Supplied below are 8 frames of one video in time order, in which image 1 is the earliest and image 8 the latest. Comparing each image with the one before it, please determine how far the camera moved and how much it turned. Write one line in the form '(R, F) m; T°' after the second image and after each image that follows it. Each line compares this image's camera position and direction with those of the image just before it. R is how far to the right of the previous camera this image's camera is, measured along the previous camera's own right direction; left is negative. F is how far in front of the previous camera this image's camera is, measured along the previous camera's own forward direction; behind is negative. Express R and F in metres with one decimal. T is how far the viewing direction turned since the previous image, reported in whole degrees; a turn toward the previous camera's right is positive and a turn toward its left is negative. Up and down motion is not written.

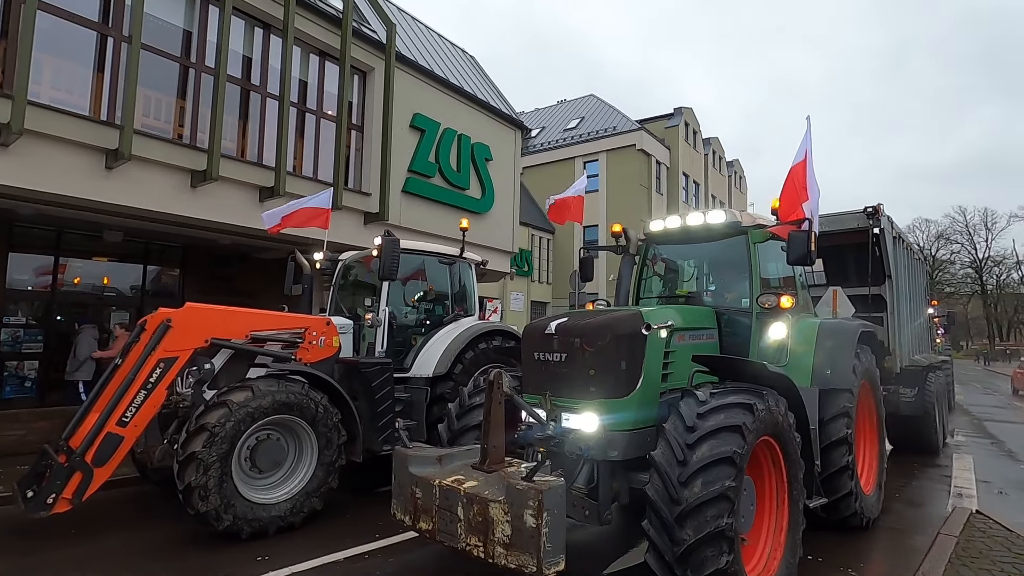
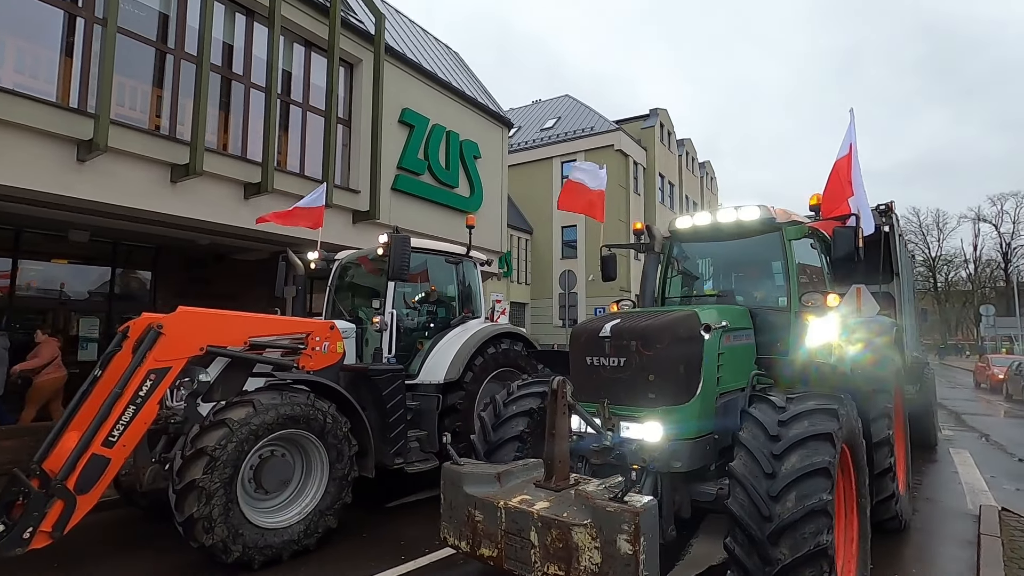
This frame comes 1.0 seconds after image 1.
(-0.5, +0.3) m; +3°
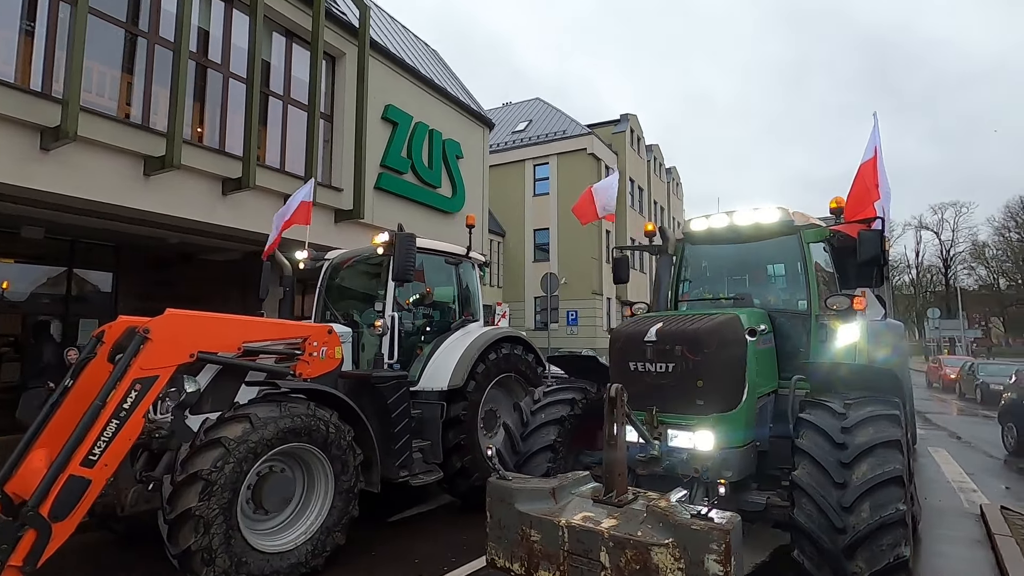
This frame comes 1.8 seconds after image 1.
(-0.4, +0.2) m; +4°
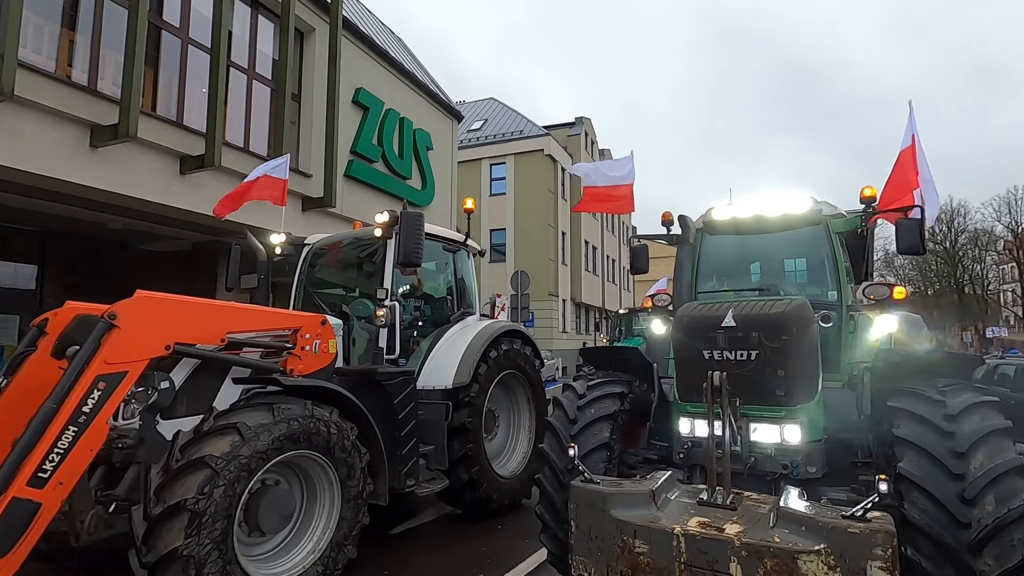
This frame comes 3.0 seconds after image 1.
(-0.6, +0.4) m; +6°
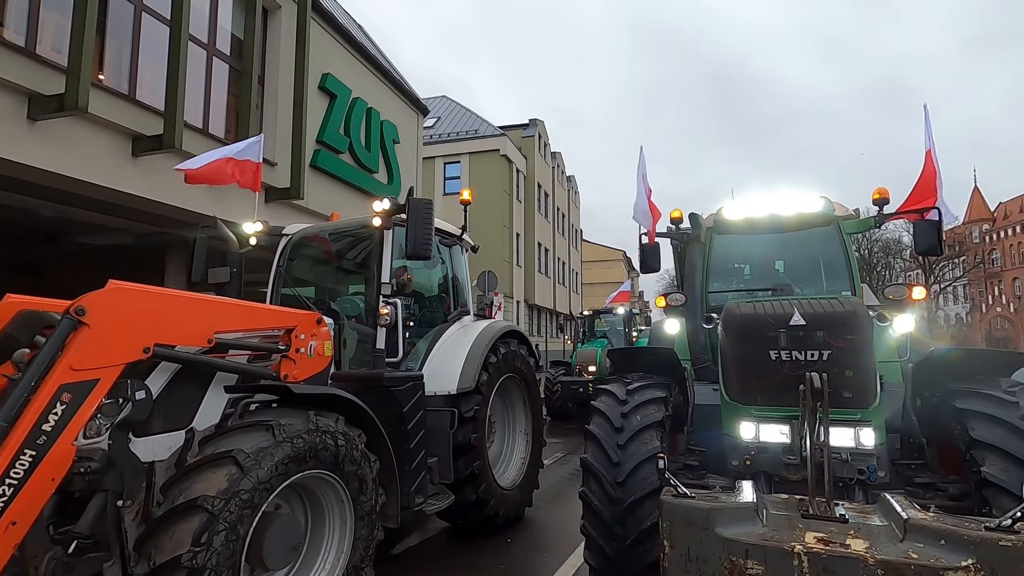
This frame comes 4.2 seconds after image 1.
(-0.5, +0.3) m; +6°
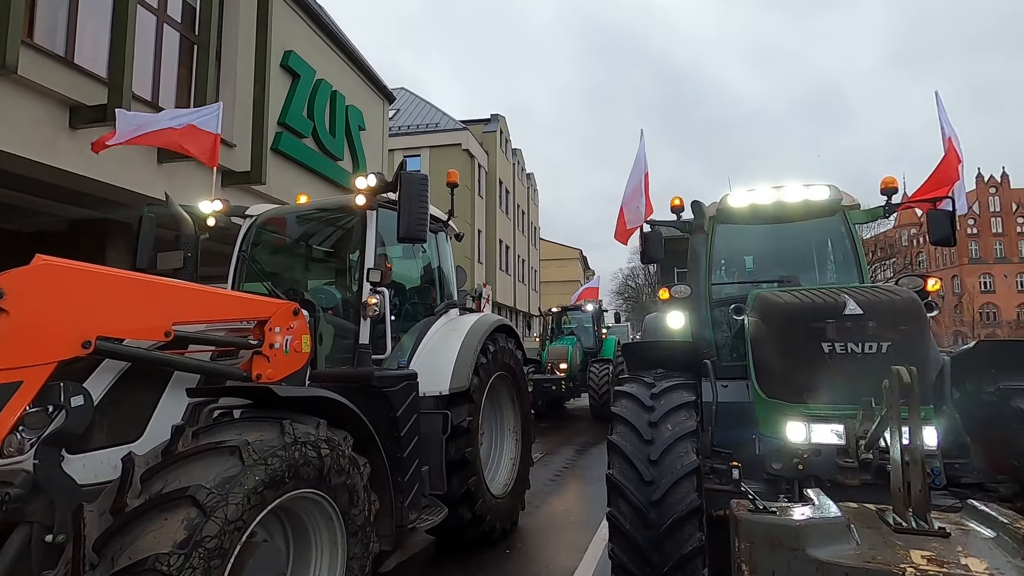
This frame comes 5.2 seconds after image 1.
(-0.3, +0.4) m; +5°
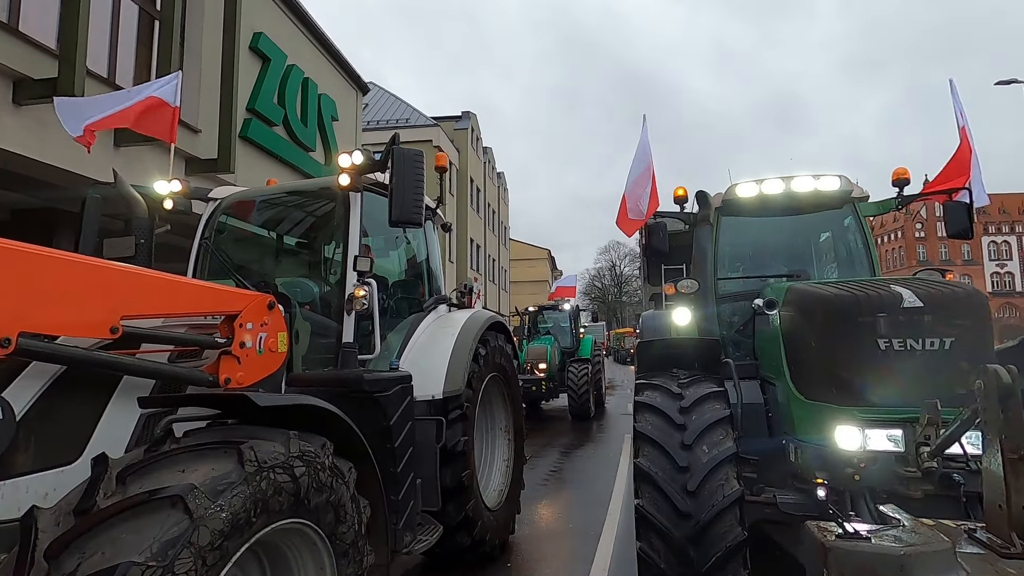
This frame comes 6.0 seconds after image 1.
(-0.2, +0.3) m; +4°
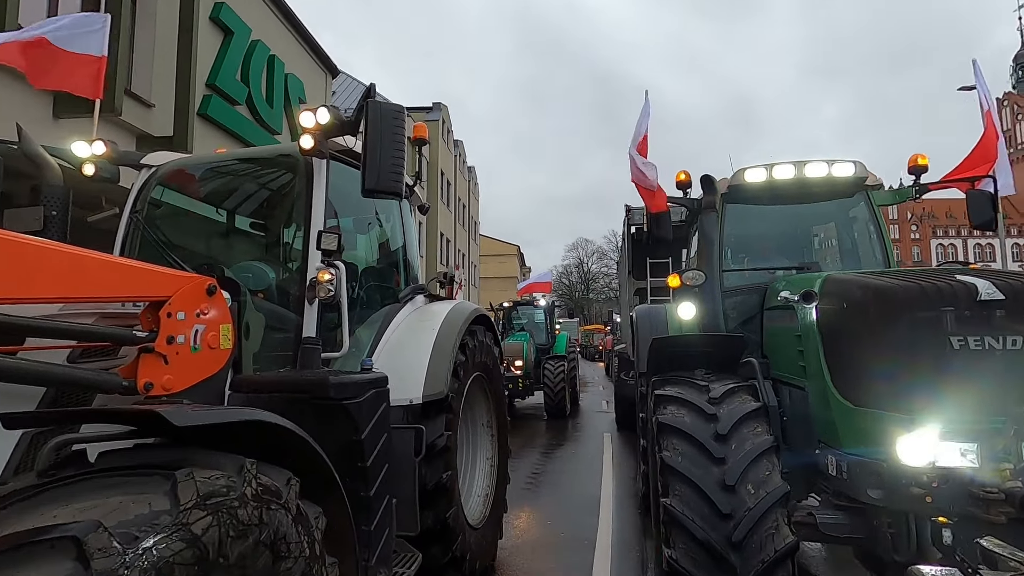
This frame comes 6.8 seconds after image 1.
(-0.1, +0.4) m; +4°
